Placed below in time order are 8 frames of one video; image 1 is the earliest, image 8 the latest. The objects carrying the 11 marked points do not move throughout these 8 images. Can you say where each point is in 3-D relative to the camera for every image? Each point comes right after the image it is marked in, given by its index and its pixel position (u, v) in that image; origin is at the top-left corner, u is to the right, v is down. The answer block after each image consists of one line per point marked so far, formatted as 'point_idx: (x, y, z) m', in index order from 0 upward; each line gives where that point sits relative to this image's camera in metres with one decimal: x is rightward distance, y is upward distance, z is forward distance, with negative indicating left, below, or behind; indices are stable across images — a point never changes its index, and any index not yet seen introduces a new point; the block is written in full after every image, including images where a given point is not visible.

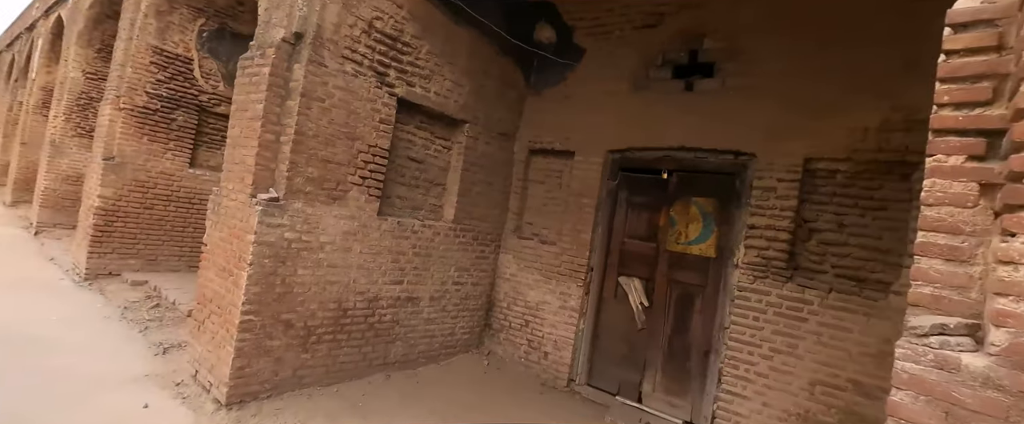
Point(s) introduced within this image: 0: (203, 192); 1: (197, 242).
0: (-4.0, +0.3, +6.4) m
1: (-4.1, -0.4, +6.4) m
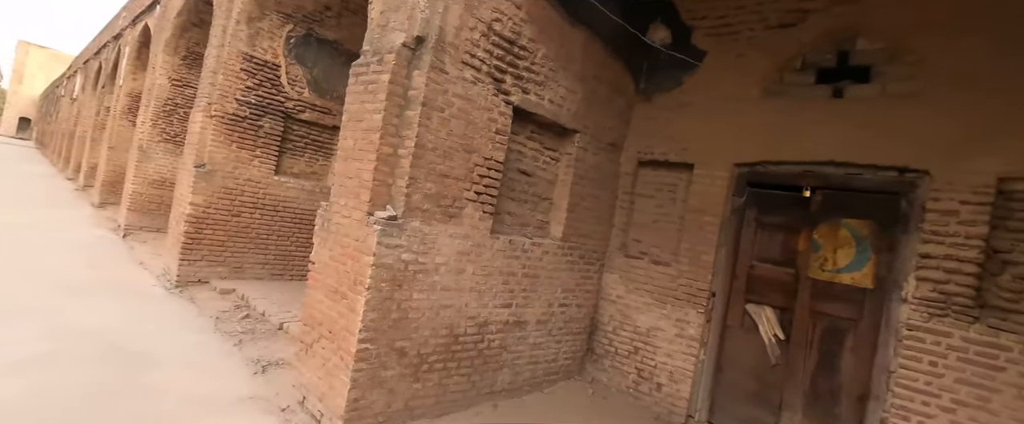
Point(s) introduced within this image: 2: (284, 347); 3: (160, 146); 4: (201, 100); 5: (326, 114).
0: (-2.9, +0.2, +6.4) m
1: (-3.0, -0.5, +6.4) m
2: (-2.0, -1.2, +4.4) m
3: (-6.1, +1.1, +8.6) m
4: (-3.7, +1.3, +5.8) m
5: (-2.5, +1.3, +6.6) m
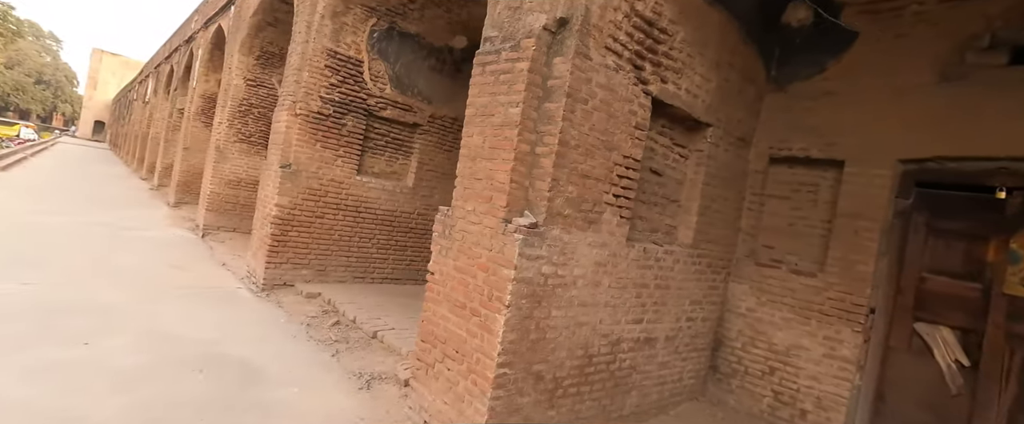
0: (-1.8, +0.2, +6.2) m
1: (-1.9, -0.5, +6.2) m
2: (-1.1, -1.2, +4.2) m
3: (-4.8, +1.1, +8.6) m
4: (-2.6, +1.3, +5.7) m
5: (-1.3, +1.3, +6.3) m
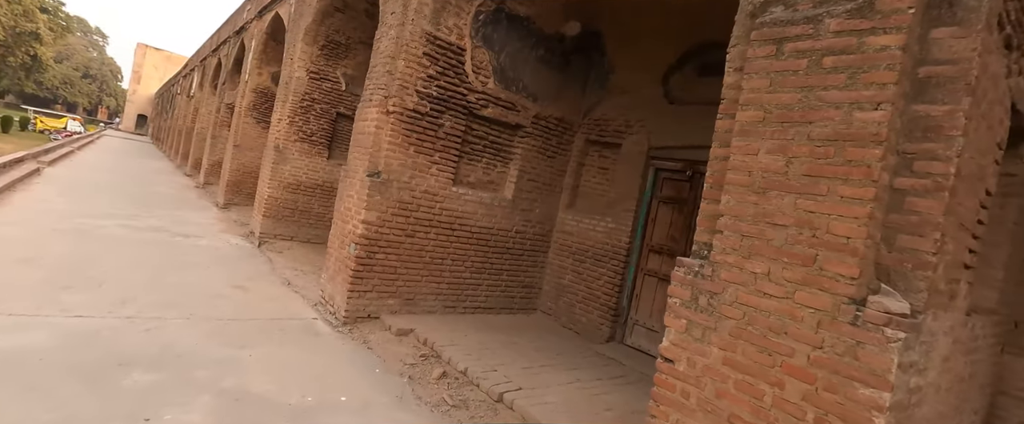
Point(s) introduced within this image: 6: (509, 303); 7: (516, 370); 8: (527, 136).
0: (-0.5, 0.0, +5.2) m
1: (-0.6, -0.7, +5.2) m
2: (+0.1, -1.4, +3.2) m
3: (-3.4, +1.0, +7.7) m
4: (-1.3, +1.1, +4.7) m
5: (0.0, +1.1, +5.3) m
6: (0.0, -1.0, +5.7) m
7: (0.0, -1.3, +4.1) m
8: (+0.2, +0.8, +5.5) m
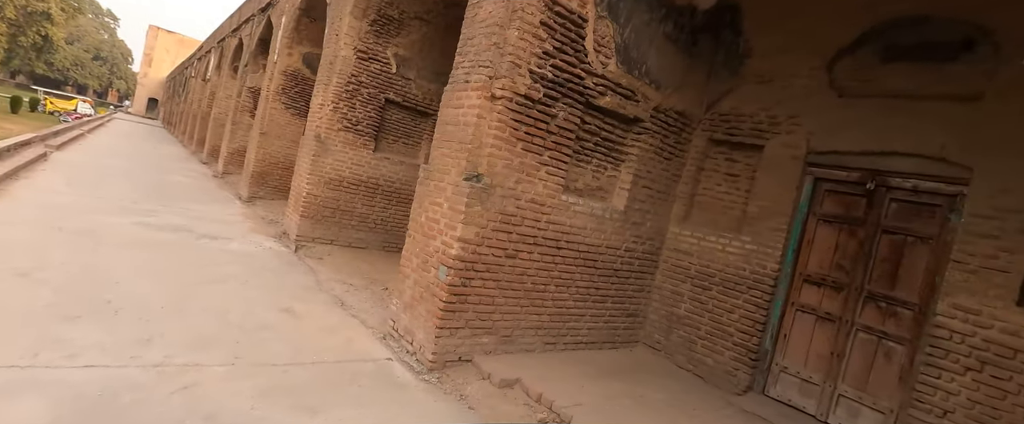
0: (+0.5, -0.2, +4.1) m
1: (+0.4, -0.8, +4.2) m
2: (+1.0, -1.6, +2.1) m
3: (-2.3, +1.0, +6.7) m
4: (-0.3, +1.0, +3.7) m
5: (+1.0, +1.0, +4.2) m
6: (+0.9, -1.2, +4.7) m
7: (+1.0, -1.4, +3.0) m
8: (+1.2, +0.7, +4.5) m
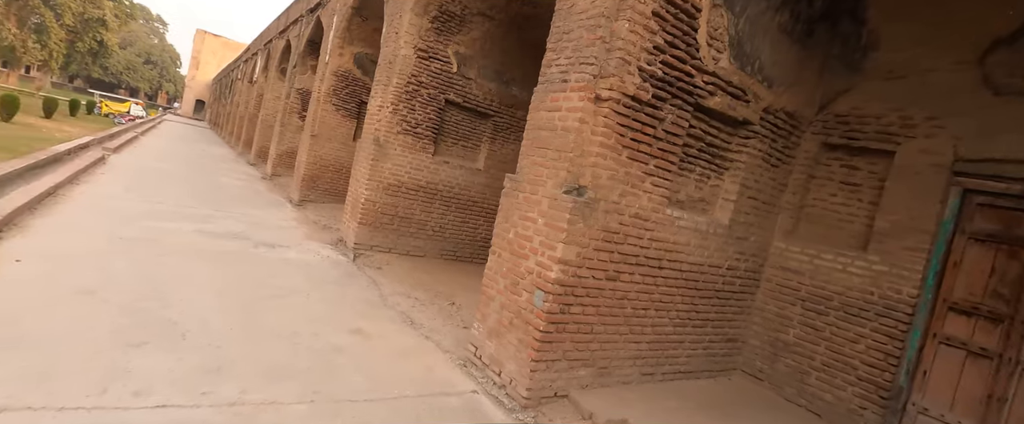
0: (+1.2, -0.3, +3.7) m
1: (+1.1, -0.9, +3.7) m
2: (+1.6, -1.7, +1.6) m
3: (-1.4, +0.9, +6.4) m
4: (+0.4, +0.9, +3.2) m
5: (+1.7, +0.8, +3.7) m
6: (+1.7, -1.3, +4.2) m
7: (+1.6, -1.5, +2.5) m
8: (+1.9, +0.6, +3.9) m
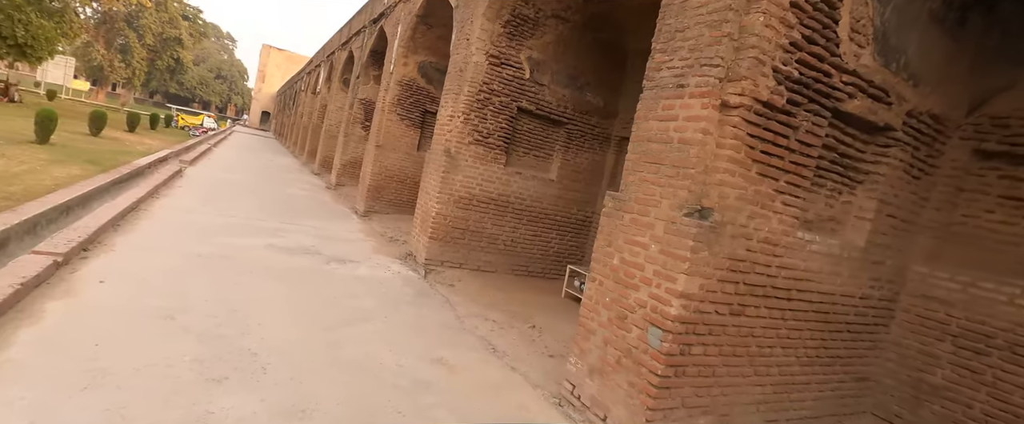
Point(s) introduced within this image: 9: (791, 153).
0: (+1.8, -0.4, +3.1) m
1: (+1.7, -1.1, +3.2) m
2: (+2.0, -1.8, +1.1) m
3: (-0.5, +0.8, +6.1) m
4: (+1.0, +0.8, +2.8) m
5: (+2.4, +0.7, +3.2) m
6: (+2.4, -1.4, +3.6) m
7: (+2.1, -1.7, +2.0) m
8: (+2.6, +0.5, +3.4) m
9: (+1.6, +0.3, +2.9) m
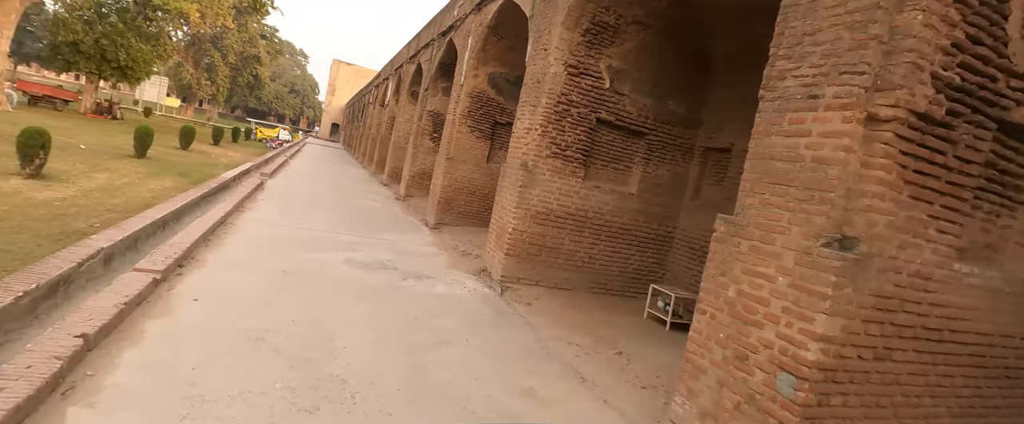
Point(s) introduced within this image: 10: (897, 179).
0: (+2.4, -0.5, +2.7) m
1: (+2.3, -1.2, +2.8) m
2: (+2.4, -1.9, +0.6) m
3: (+0.4, +0.6, +5.9) m
4: (+1.5, +0.6, +2.5) m
5: (+2.9, +0.6, +2.7) m
6: (+3.0, -1.6, +3.1) m
7: (+2.6, -1.8, +1.5) m
8: (+3.2, +0.3, +2.8) m
9: (+2.2, +0.2, +2.5) m
10: (+1.8, +0.2, +2.3) m
